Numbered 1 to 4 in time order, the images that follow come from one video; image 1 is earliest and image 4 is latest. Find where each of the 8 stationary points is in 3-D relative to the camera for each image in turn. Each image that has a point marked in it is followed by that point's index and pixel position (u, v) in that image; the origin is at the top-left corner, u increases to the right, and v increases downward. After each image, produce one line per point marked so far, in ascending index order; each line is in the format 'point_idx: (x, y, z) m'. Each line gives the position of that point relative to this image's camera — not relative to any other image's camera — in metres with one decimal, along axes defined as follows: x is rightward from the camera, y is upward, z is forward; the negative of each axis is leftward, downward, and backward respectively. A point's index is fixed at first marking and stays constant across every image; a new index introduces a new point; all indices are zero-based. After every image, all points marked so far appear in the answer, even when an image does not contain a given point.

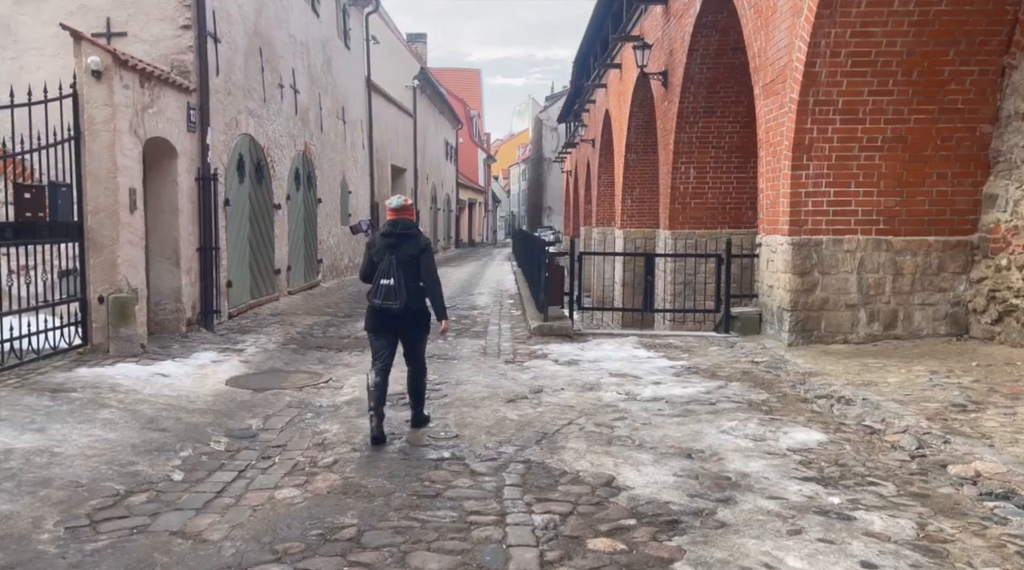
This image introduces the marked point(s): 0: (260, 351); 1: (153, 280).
0: (-2.5, -0.6, +8.8) m
1: (-3.8, 0.0, +9.5) m
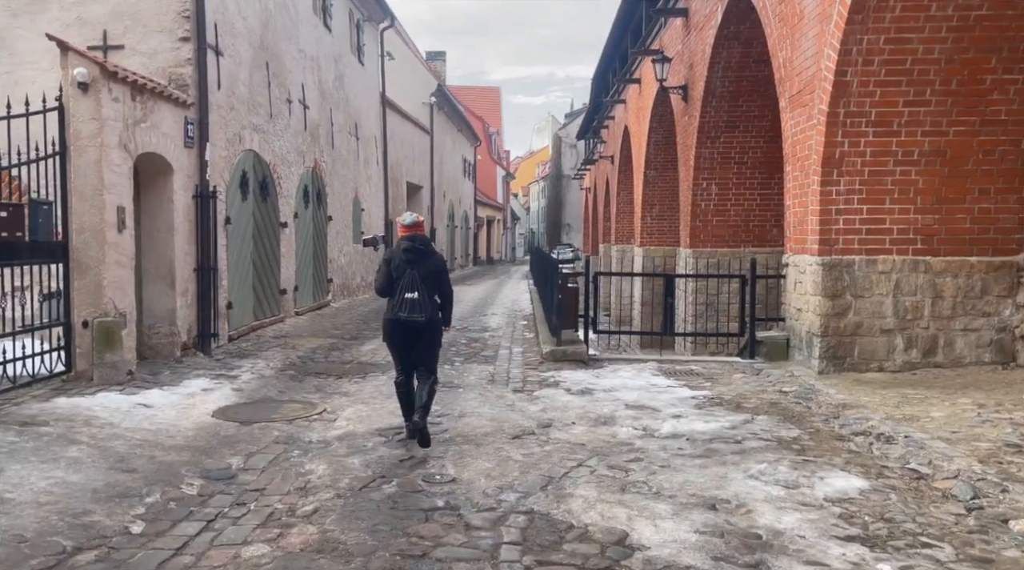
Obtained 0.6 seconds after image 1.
0: (-2.4, -0.9, +8.3) m
1: (-3.7, -0.2, +9.0) m
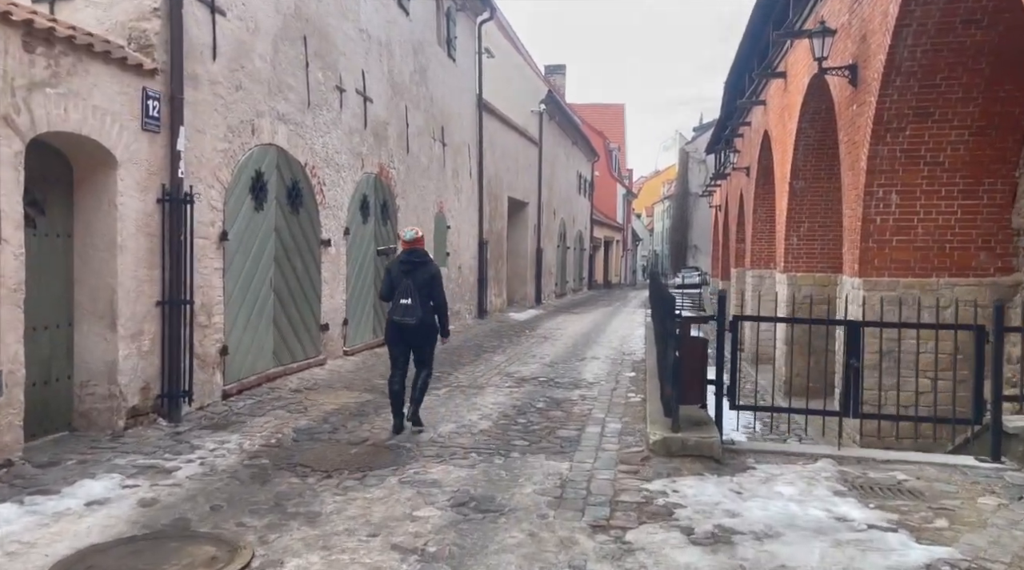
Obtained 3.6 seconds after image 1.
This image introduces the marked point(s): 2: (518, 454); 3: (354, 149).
0: (-1.9, -1.1, +5.4) m
1: (-3.0, -0.5, +6.3) m
2: (0.0, -1.1, +6.0) m
3: (-2.0, +1.7, +11.5) m
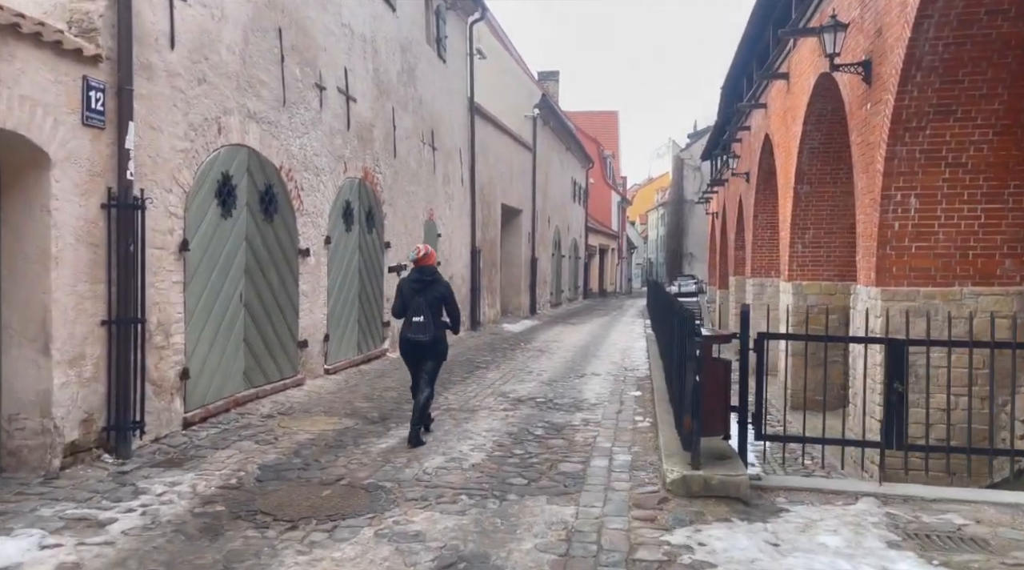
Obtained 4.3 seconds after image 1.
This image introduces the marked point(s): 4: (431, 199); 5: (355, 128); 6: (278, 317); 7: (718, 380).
0: (-1.9, -1.2, +4.6) m
1: (-3.1, -0.6, +5.5) m
2: (0.0, -1.2, +5.2) m
3: (-2.1, +1.6, +10.7) m
4: (-1.4, +1.5, +15.2) m
5: (-2.0, +2.0, +11.4) m
6: (-2.3, -0.3, +9.1) m
7: (+1.2, -0.6, +5.4) m
